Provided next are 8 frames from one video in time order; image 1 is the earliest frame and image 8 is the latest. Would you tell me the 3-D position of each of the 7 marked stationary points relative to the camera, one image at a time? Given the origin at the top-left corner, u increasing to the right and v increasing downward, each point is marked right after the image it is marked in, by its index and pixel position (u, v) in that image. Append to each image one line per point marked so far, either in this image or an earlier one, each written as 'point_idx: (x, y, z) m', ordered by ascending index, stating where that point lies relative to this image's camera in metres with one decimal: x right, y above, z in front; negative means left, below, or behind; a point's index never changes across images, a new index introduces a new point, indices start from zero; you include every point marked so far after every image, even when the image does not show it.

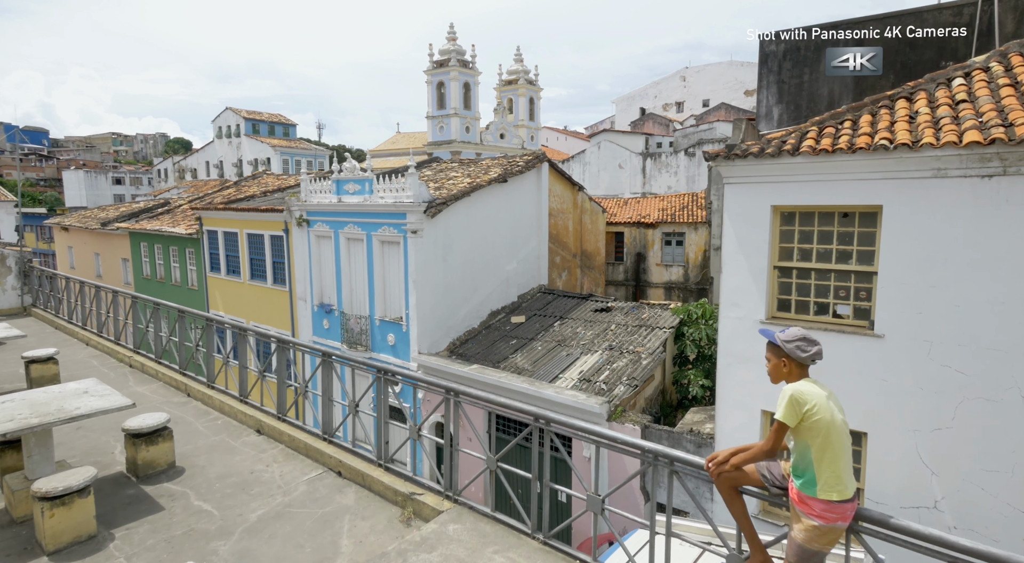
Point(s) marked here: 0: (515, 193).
0: (+0.1, +2.1, +14.6) m
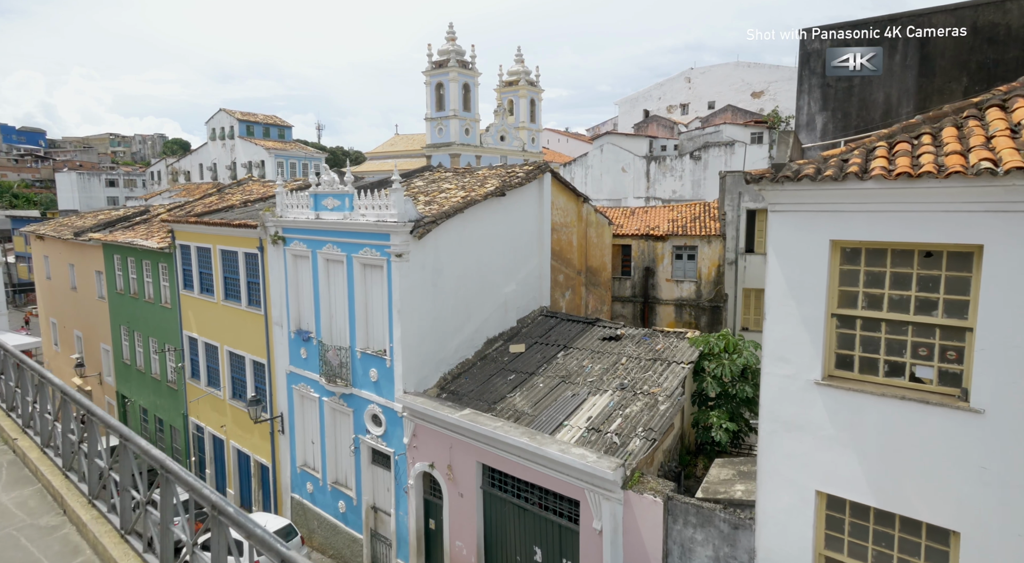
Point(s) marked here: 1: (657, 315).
0: (+0.1, +1.6, +13.2) m
1: (+4.7, -1.1, +19.4) m
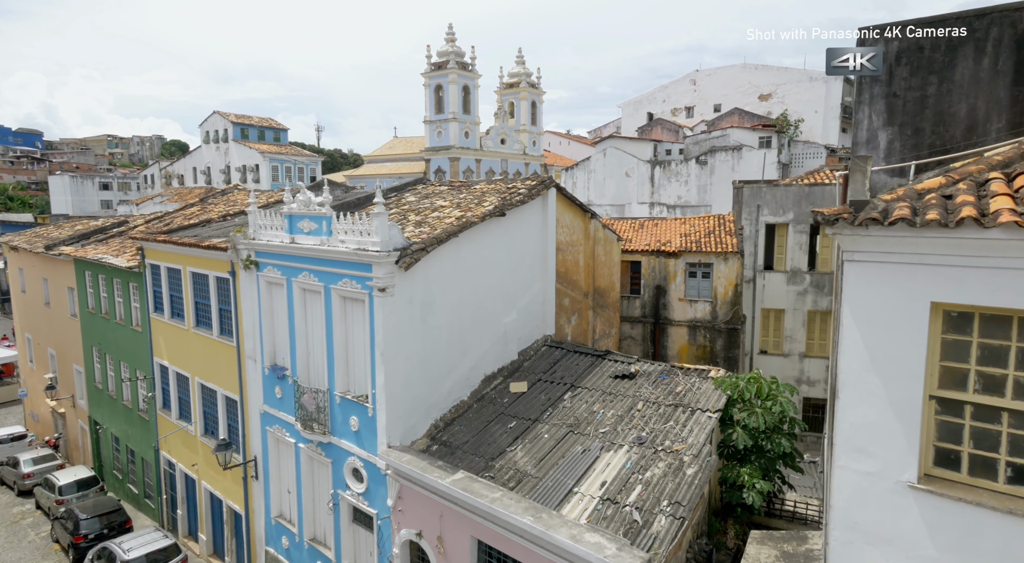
0: (+0.1, +1.0, +11.9) m
1: (+4.7, -1.7, +18.1) m
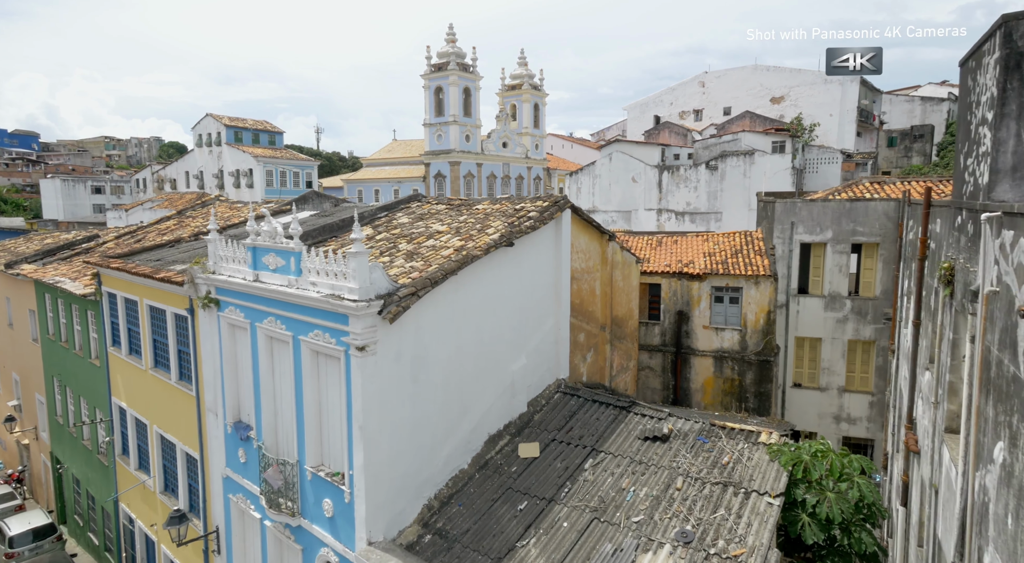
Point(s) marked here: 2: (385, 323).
0: (+0.2, +0.4, +10.1) m
1: (+4.9, -2.4, +16.2) m
2: (-1.5, -0.5, +7.2) m
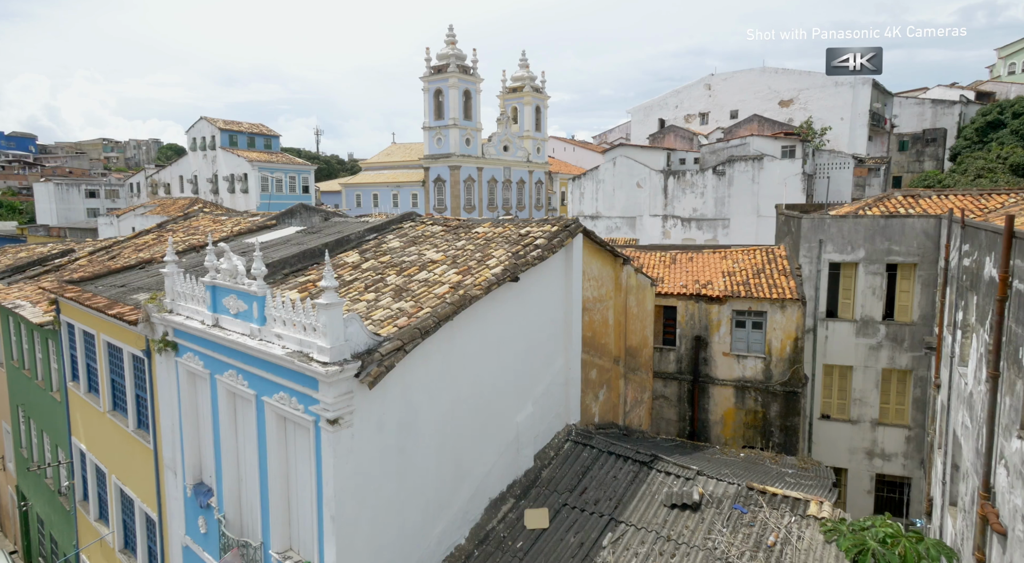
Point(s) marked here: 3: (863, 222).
0: (+0.3, -0.2, +8.8) m
1: (+5.0, -2.9, +14.9) m
2: (-1.5, -1.0, +5.8) m
3: (+8.3, +1.4, +14.1) m
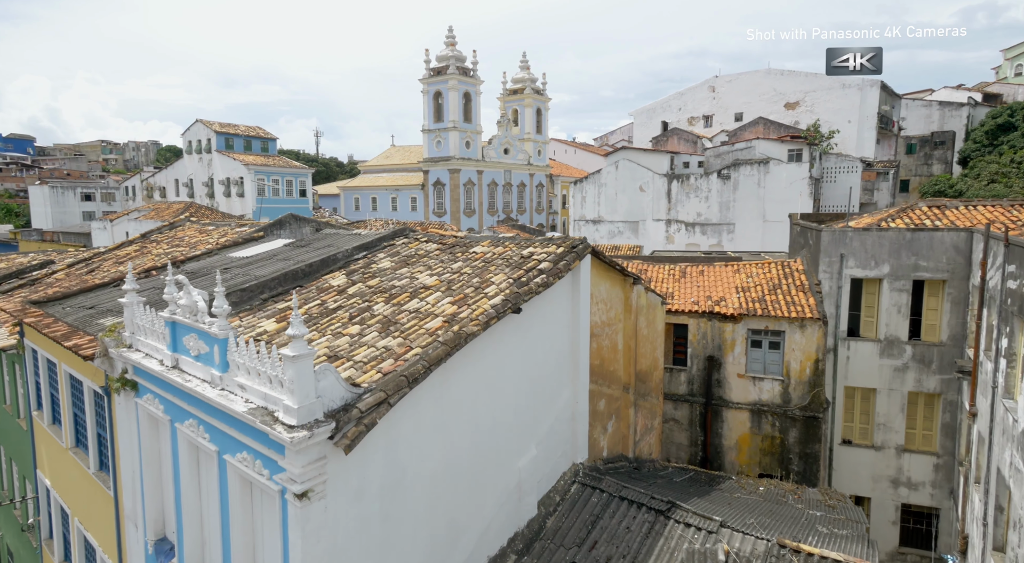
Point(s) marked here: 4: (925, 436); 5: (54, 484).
0: (+0.3, -0.6, +7.9) m
1: (+5.0, -3.3, +14.0) m
2: (-1.4, -1.4, +5.0) m
3: (+8.3, +1.0, +13.2) m
4: (+9.3, -3.5, +13.4) m
5: (-7.8, -3.4, +10.2) m
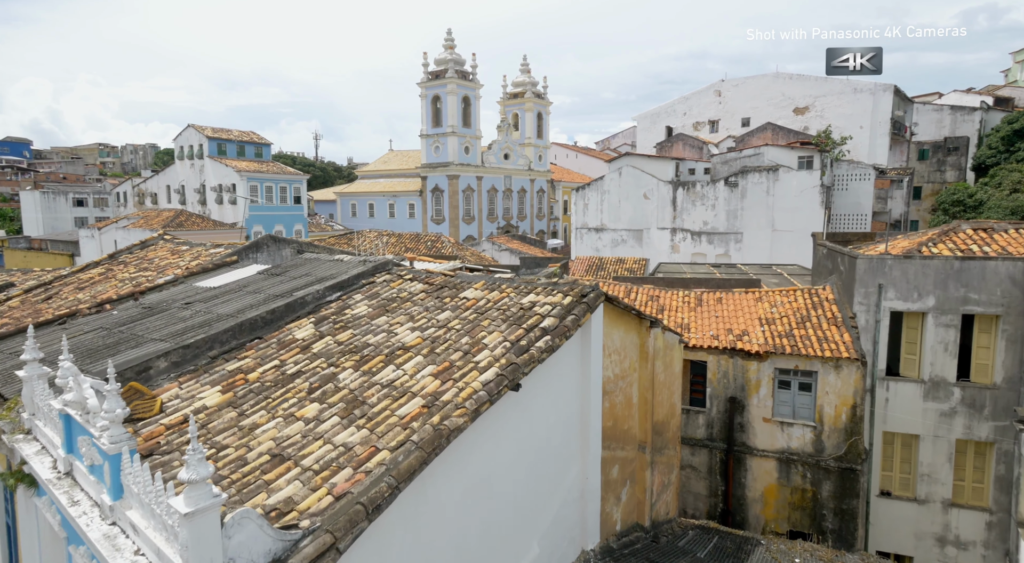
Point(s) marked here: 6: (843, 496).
0: (+0.3, -1.2, +6.4) m
1: (+5.0, -4.0, +12.5) m
2: (-1.5, -2.1, +3.5) m
3: (+8.3, +0.3, +11.8) m
4: (+9.2, -4.2, +11.9) m
5: (-7.9, -4.1, +8.8) m
6: (+6.6, -4.2, +11.9) m
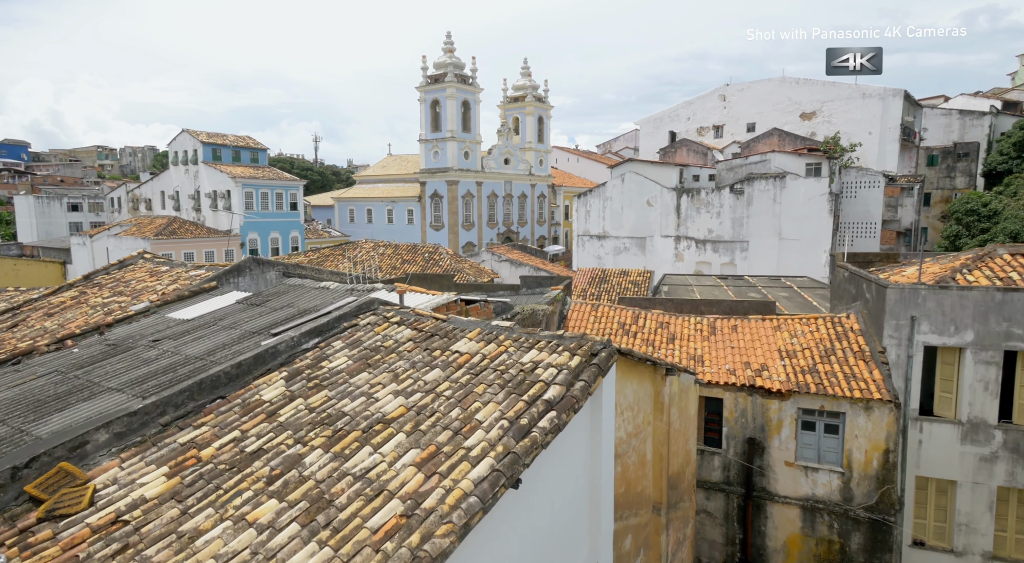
0: (+0.3, -1.8, +5.4) m
1: (+5.0, -4.6, +11.5) m
2: (-1.5, -2.7, +2.5) m
3: (+8.3, -0.3, +10.7) m
4: (+9.2, -4.8, +10.9) m
5: (-7.9, -4.7, +7.7) m
6: (+6.6, -4.8, +10.8) m
